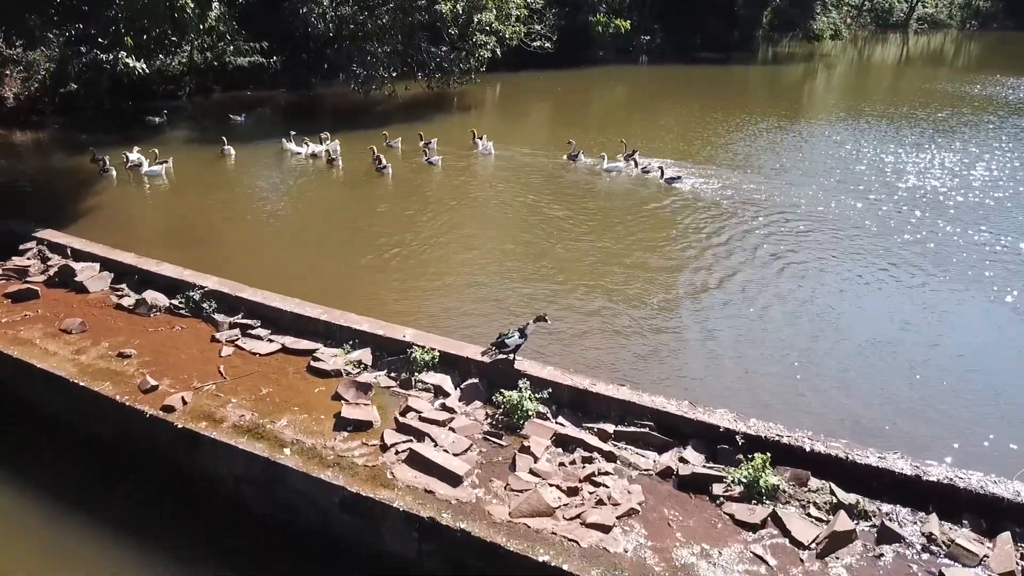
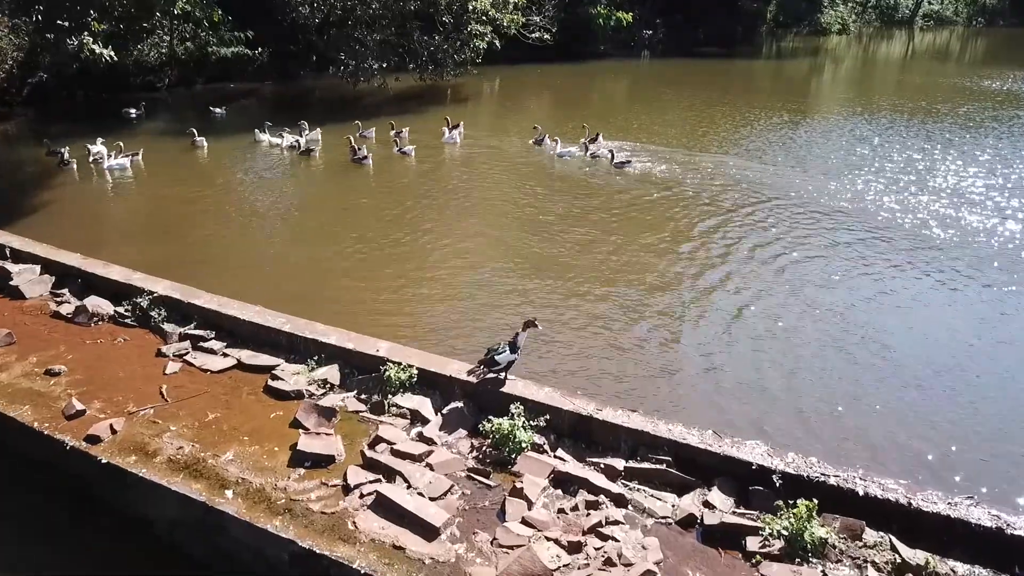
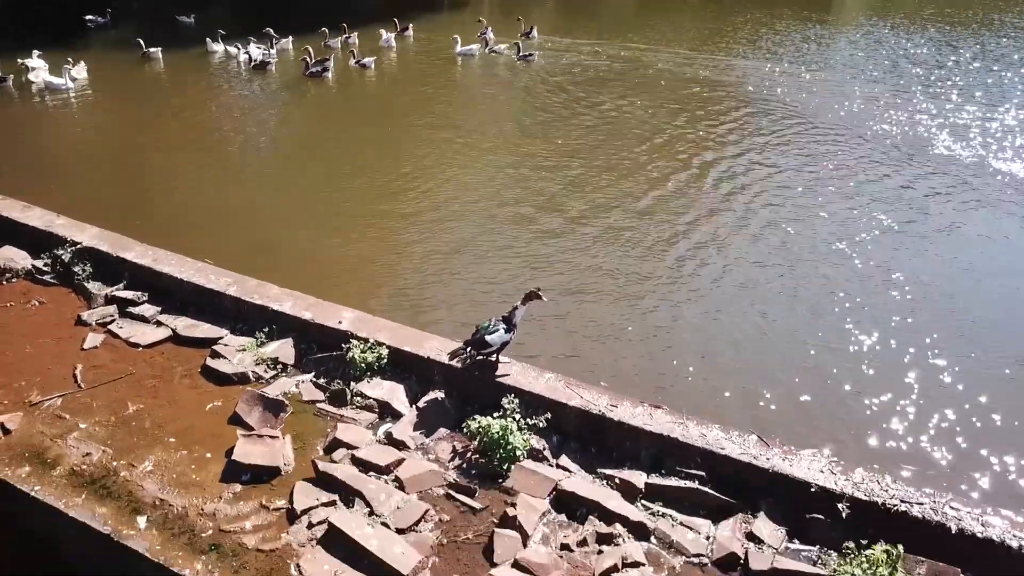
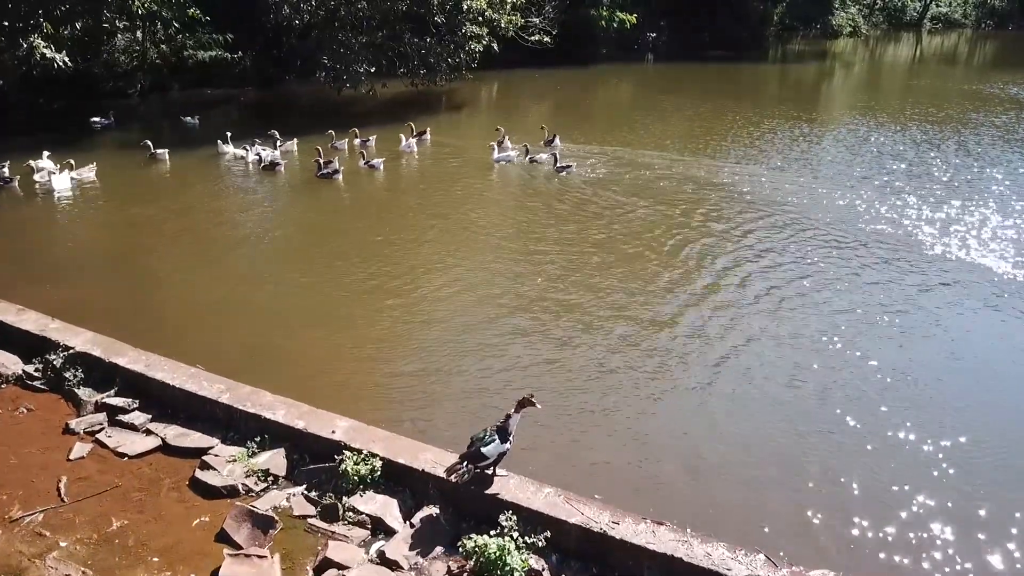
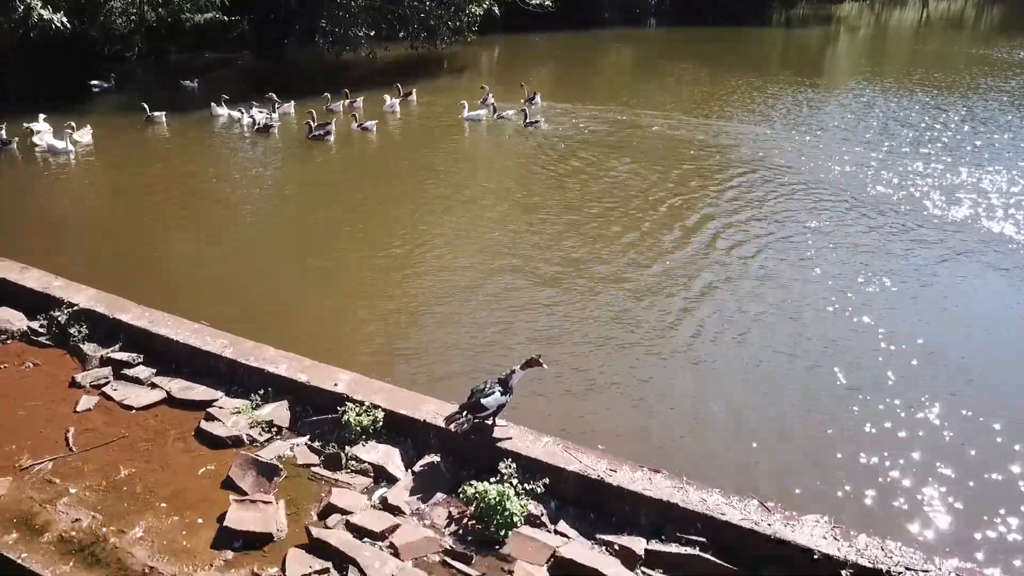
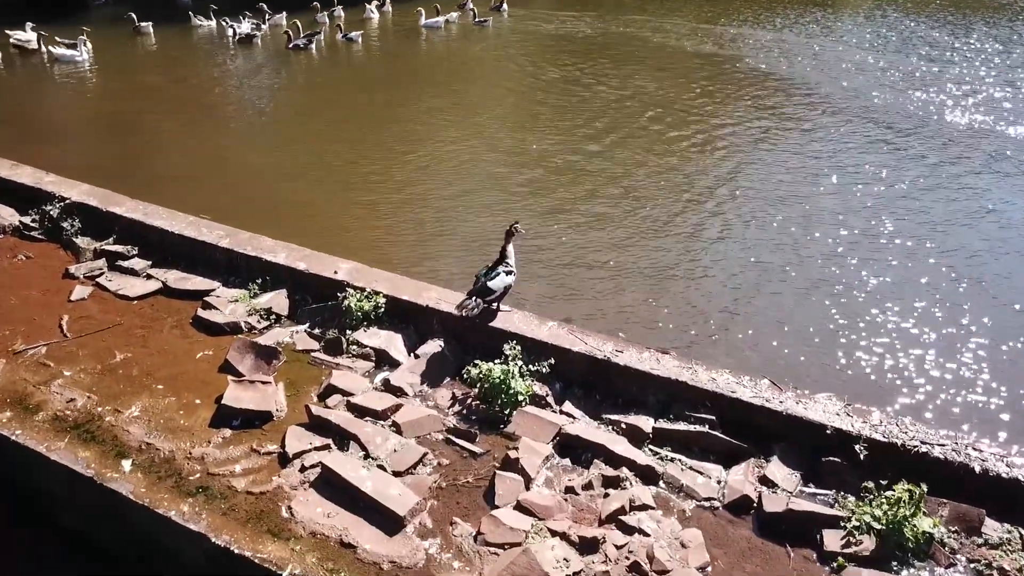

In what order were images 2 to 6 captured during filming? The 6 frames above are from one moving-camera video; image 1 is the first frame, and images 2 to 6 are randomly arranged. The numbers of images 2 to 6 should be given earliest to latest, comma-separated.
2, 4, 5, 3, 6
